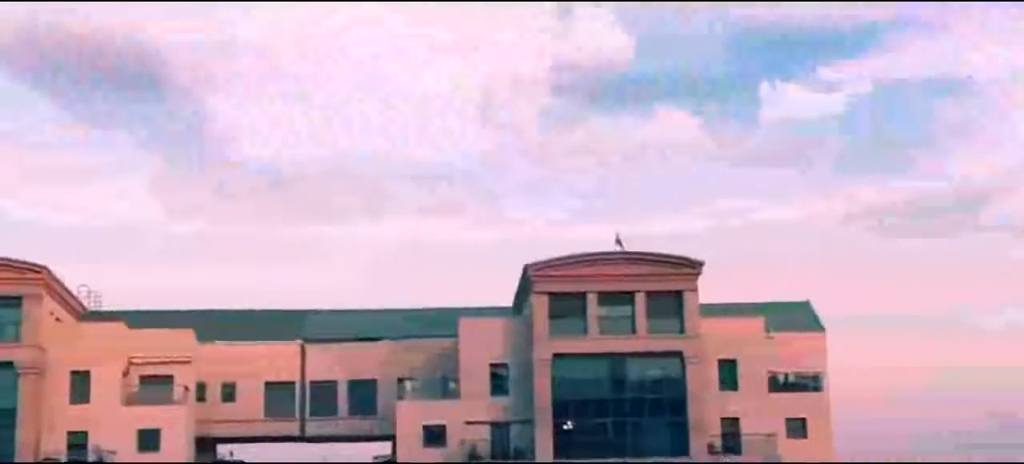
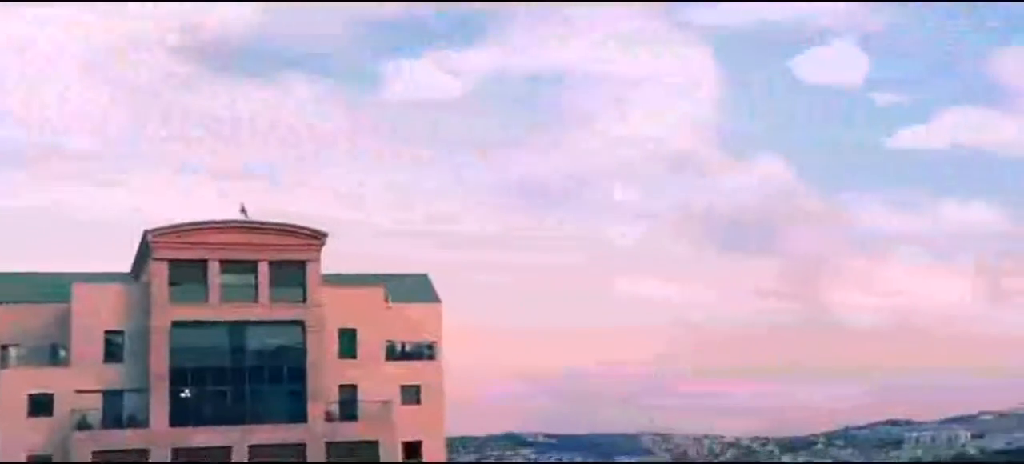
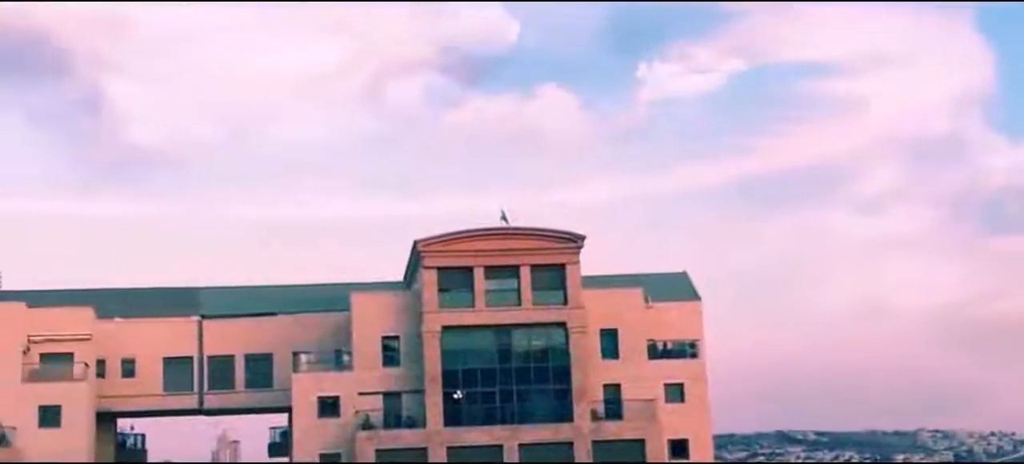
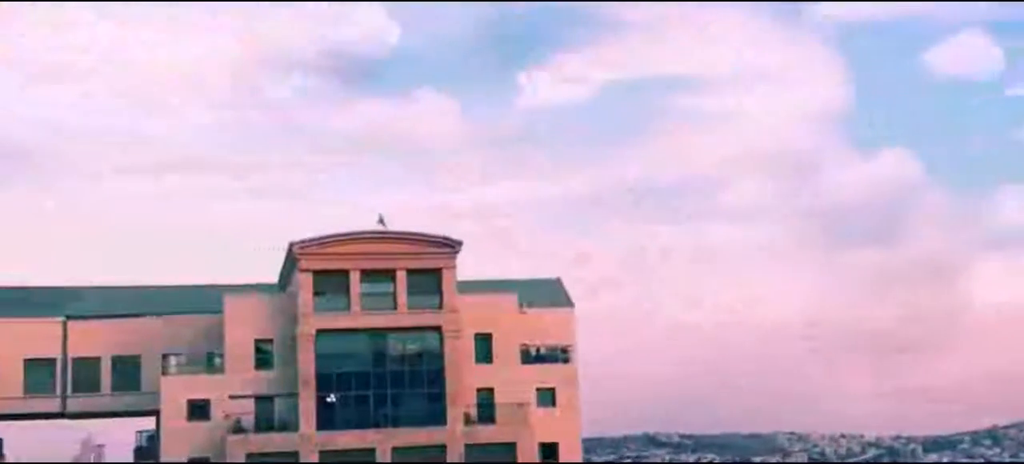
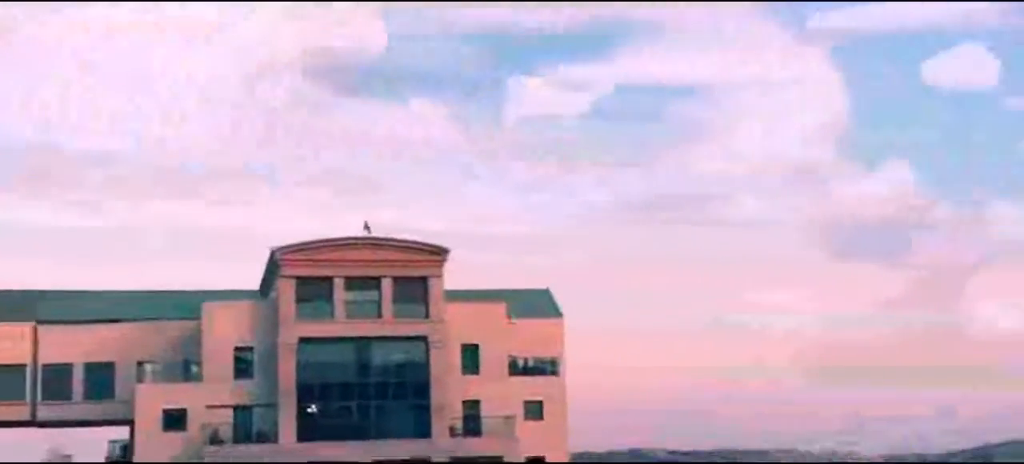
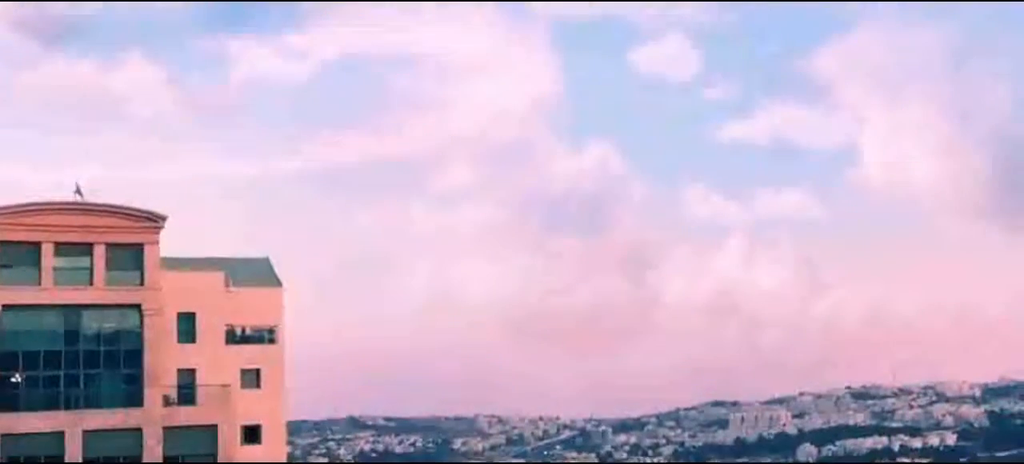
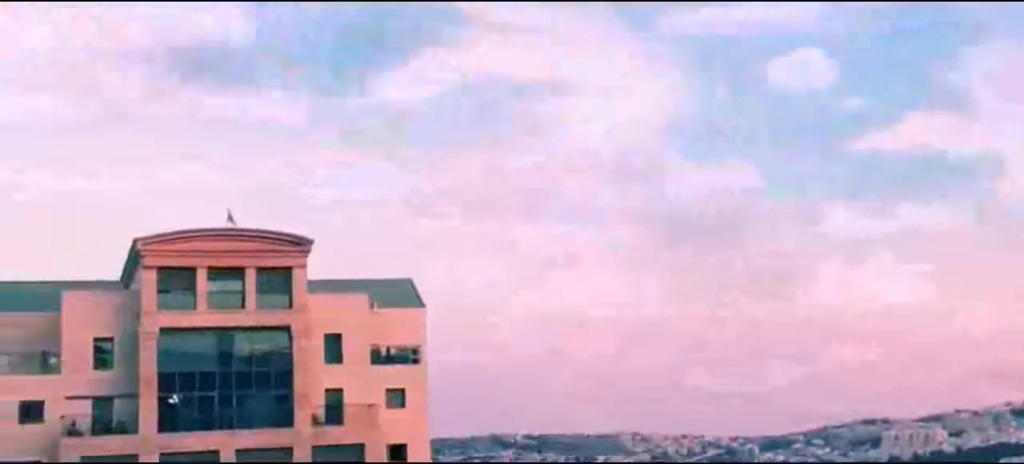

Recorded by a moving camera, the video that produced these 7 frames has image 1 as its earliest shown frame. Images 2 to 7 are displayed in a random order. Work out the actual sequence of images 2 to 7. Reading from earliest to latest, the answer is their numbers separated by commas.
5, 2, 6, 7, 4, 3
